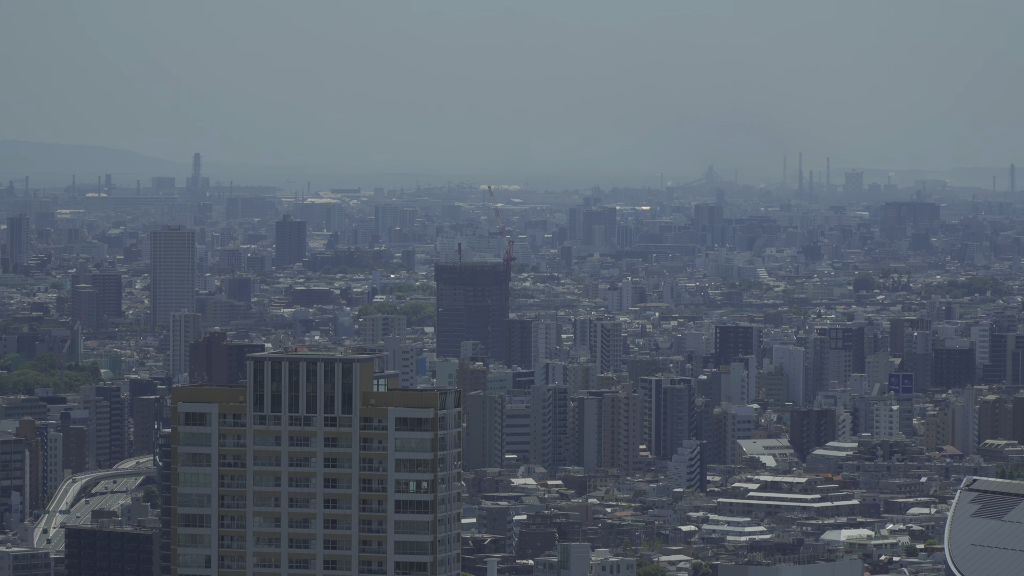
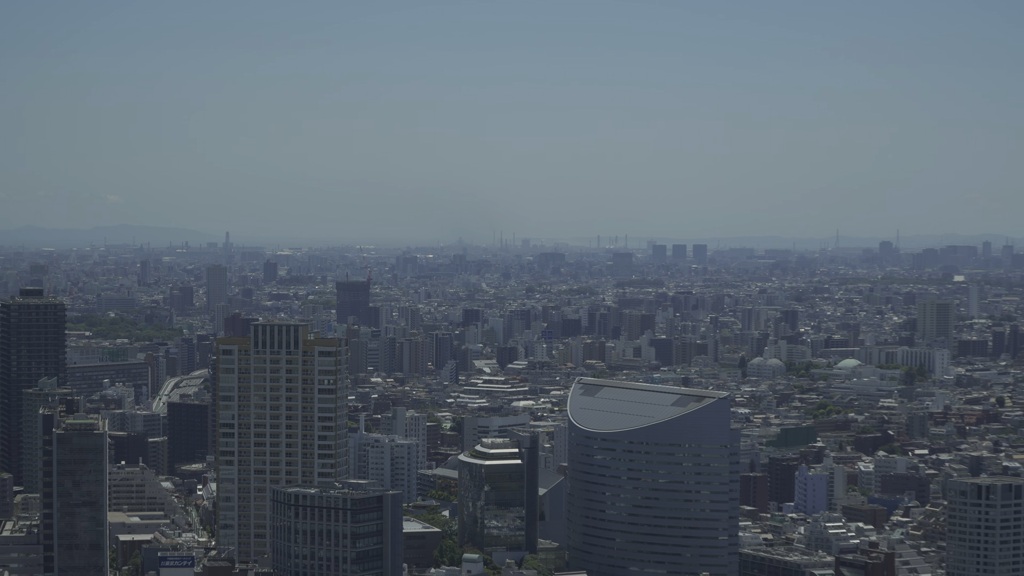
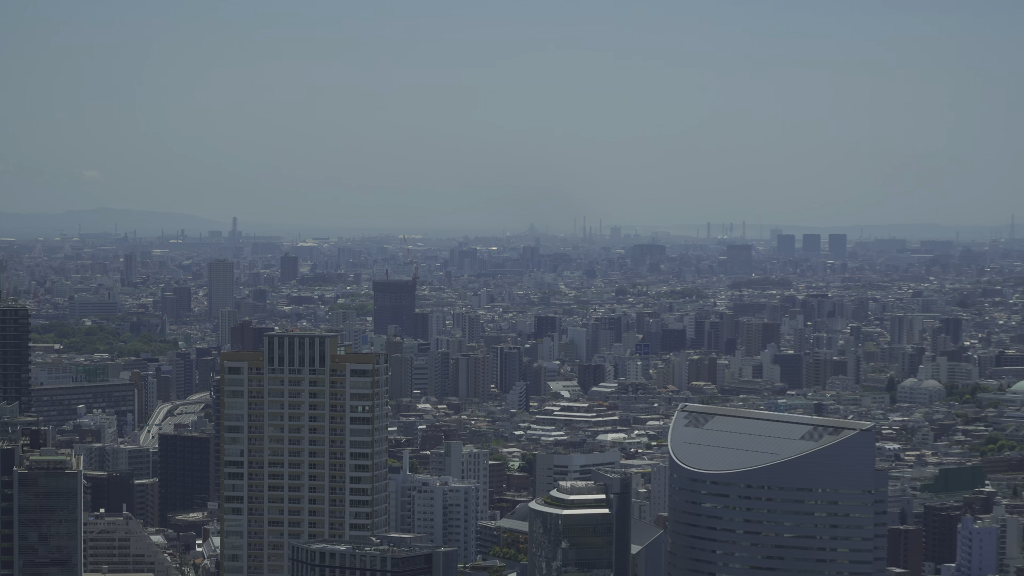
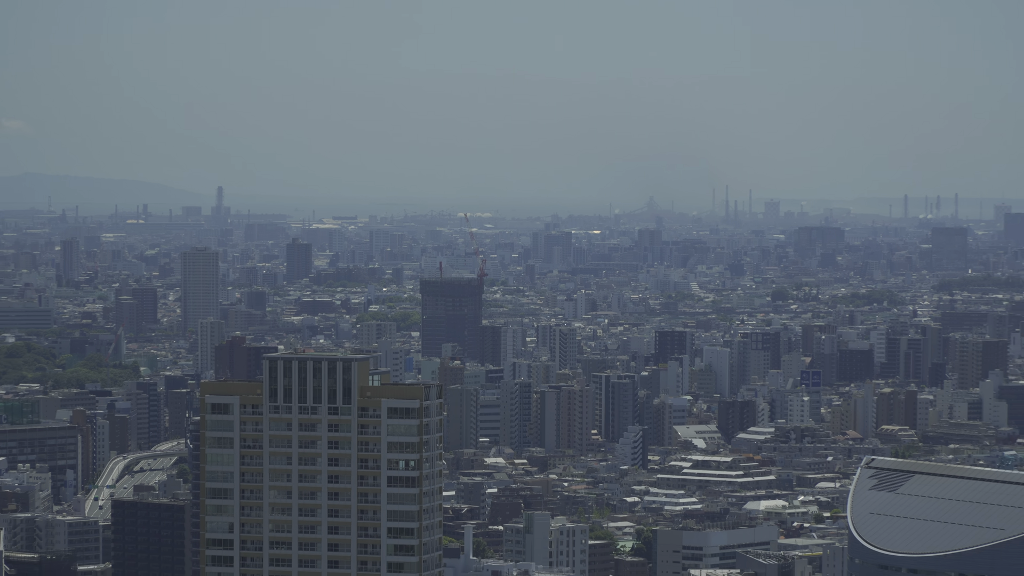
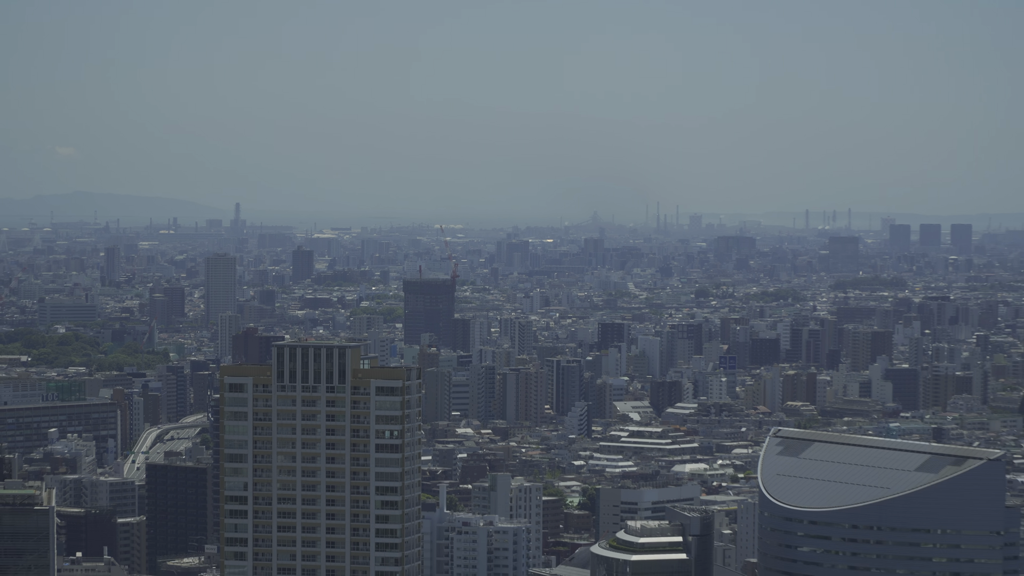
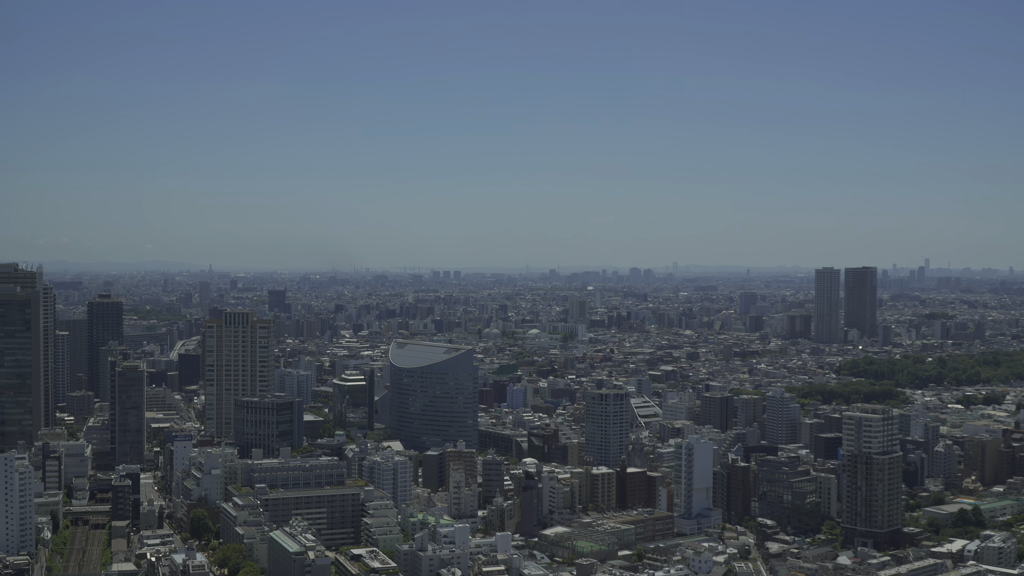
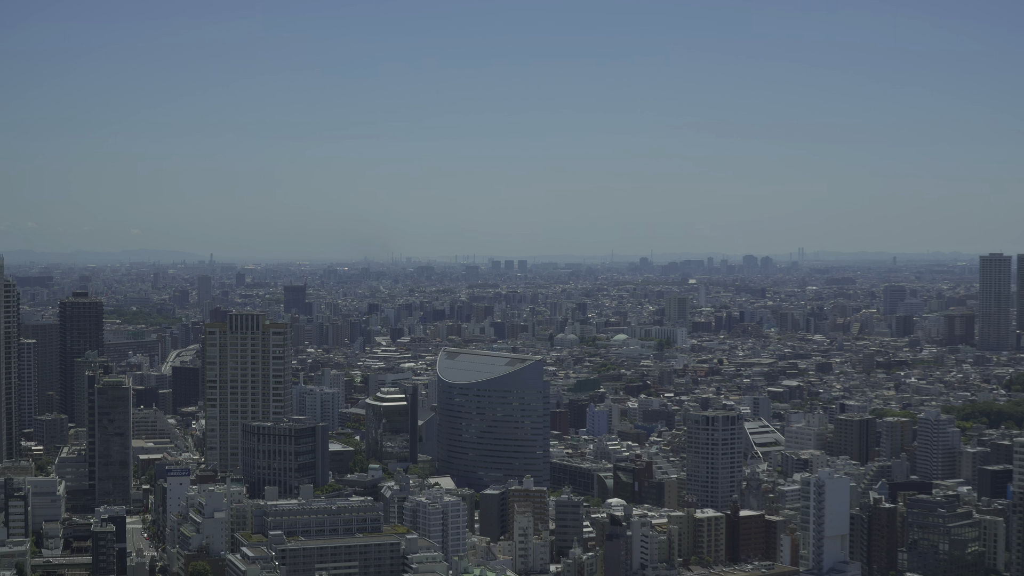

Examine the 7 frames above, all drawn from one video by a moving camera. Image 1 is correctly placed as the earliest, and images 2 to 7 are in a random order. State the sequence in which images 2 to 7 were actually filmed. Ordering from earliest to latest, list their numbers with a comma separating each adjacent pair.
4, 5, 3, 2, 7, 6
